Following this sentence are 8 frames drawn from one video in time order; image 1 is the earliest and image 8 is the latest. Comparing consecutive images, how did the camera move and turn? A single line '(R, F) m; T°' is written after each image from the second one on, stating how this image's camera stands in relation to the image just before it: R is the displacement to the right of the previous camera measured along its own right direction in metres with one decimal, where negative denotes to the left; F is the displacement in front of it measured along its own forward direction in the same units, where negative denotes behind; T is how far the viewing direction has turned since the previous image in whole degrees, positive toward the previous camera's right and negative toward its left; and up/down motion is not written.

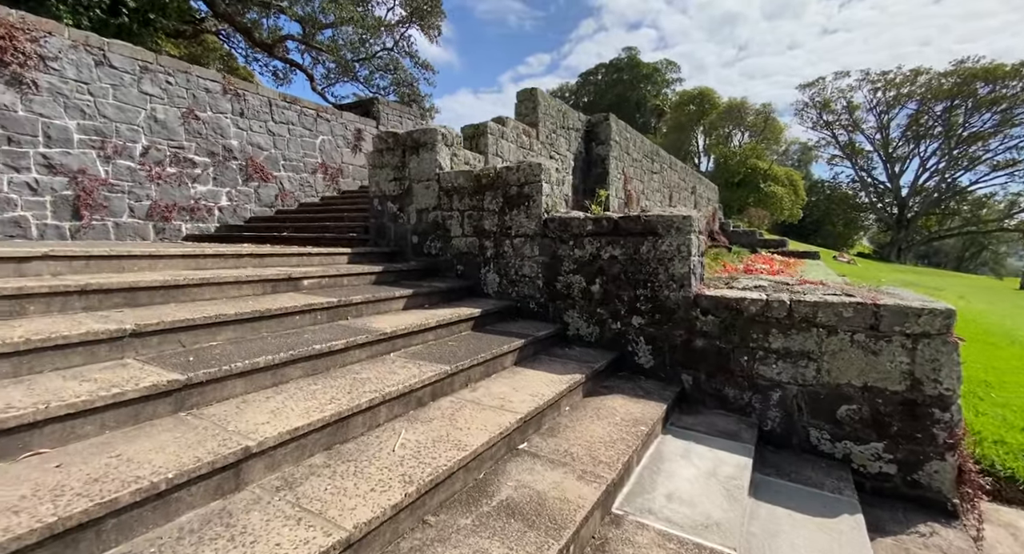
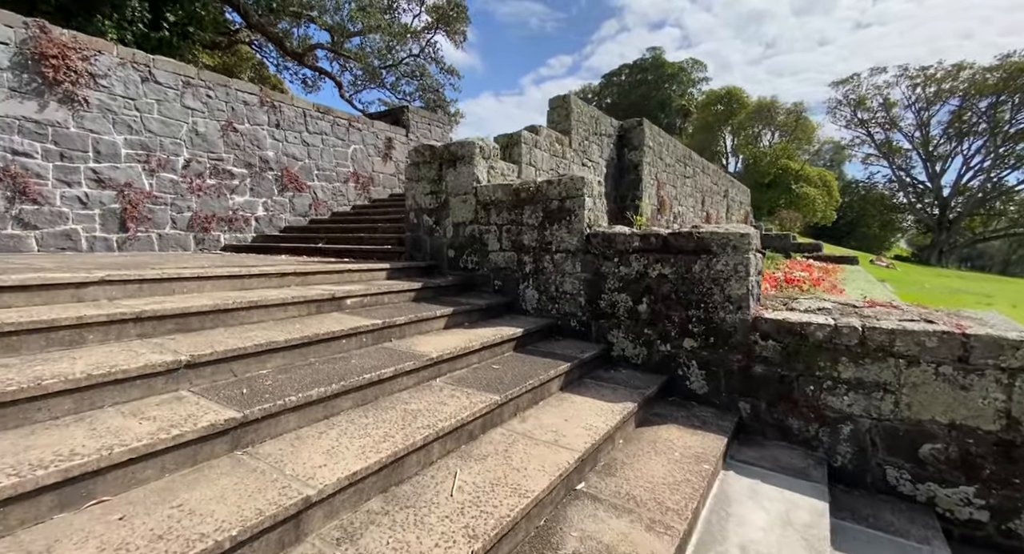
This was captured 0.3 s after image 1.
(-0.1, +0.1) m; -3°
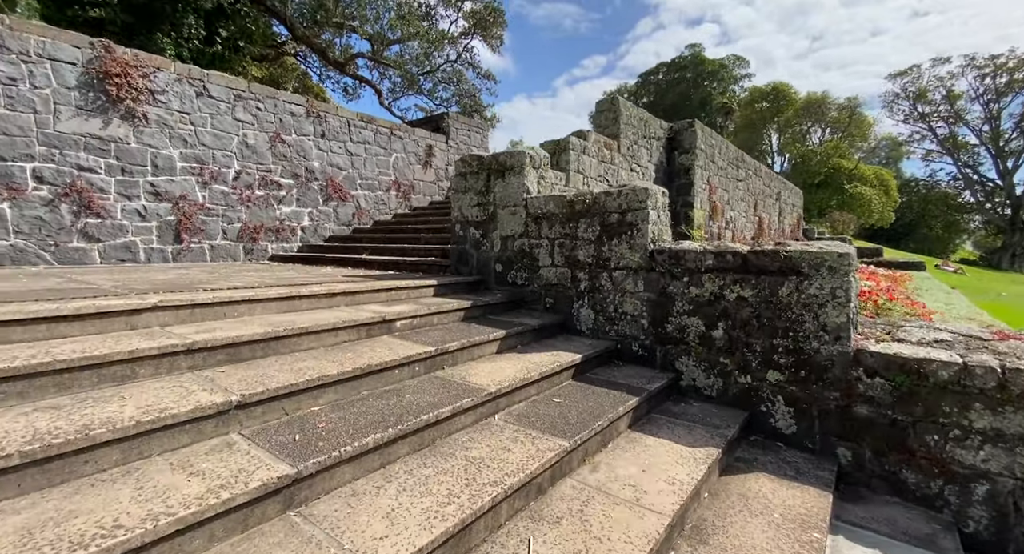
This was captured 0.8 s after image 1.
(-0.2, +0.2) m; -4°
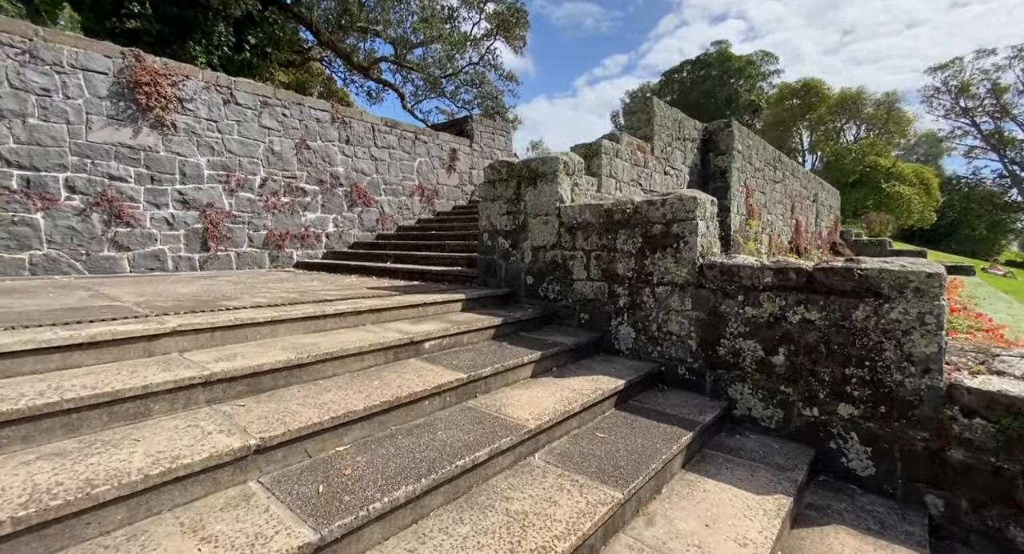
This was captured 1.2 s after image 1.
(-0.1, +0.2) m; -3°
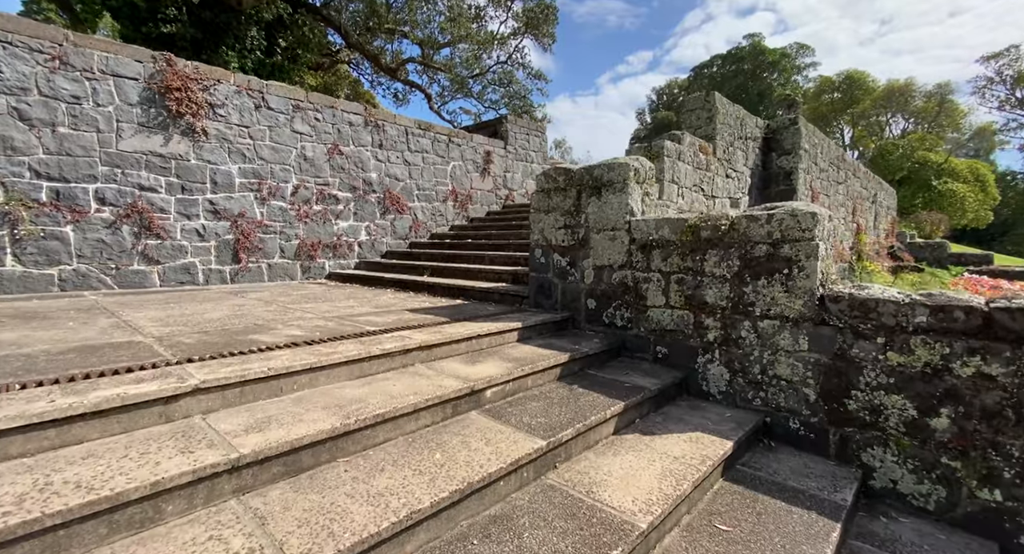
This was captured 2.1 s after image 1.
(-0.3, +0.5) m; -3°
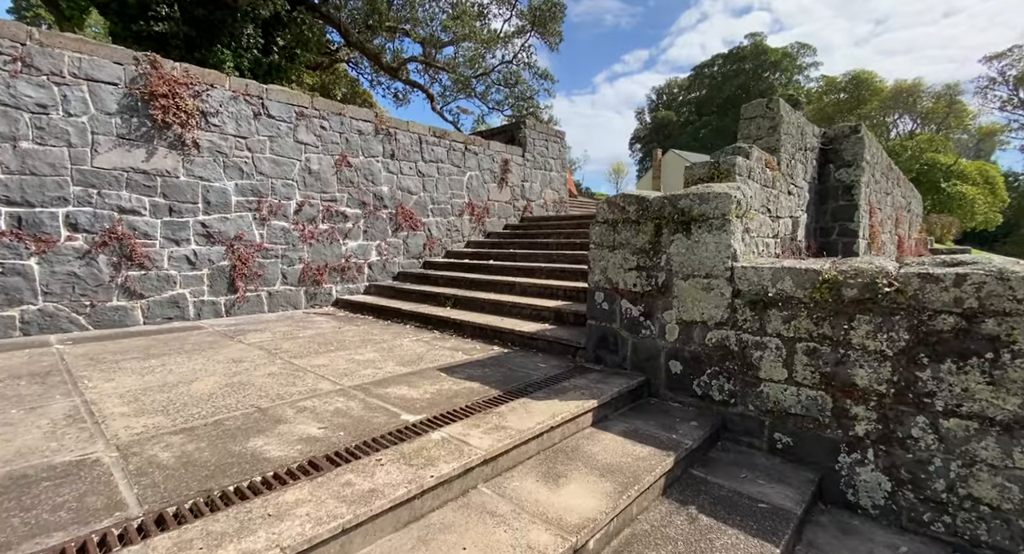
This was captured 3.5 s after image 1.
(-0.4, +0.7) m; 0°
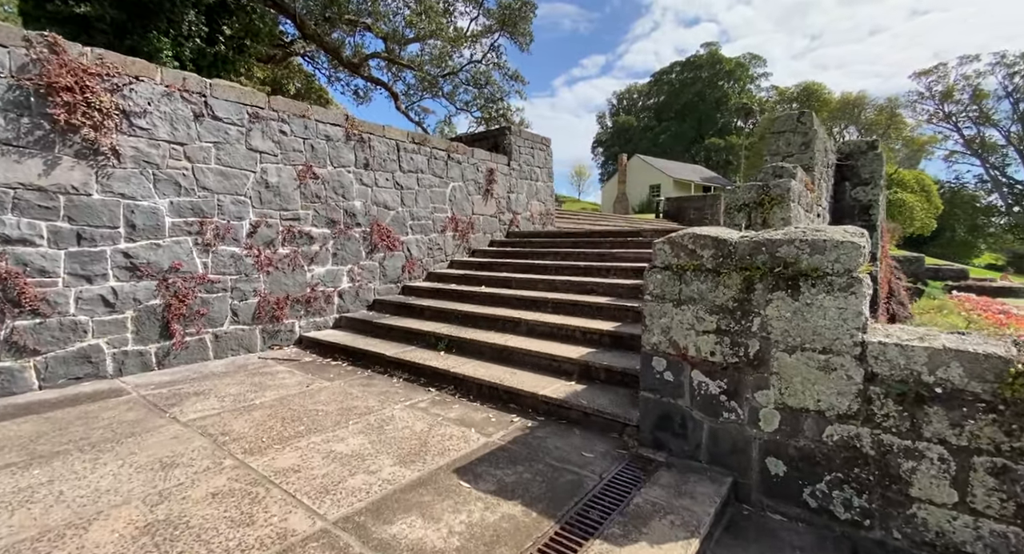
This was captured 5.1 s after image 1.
(-0.4, +0.8) m; +5°
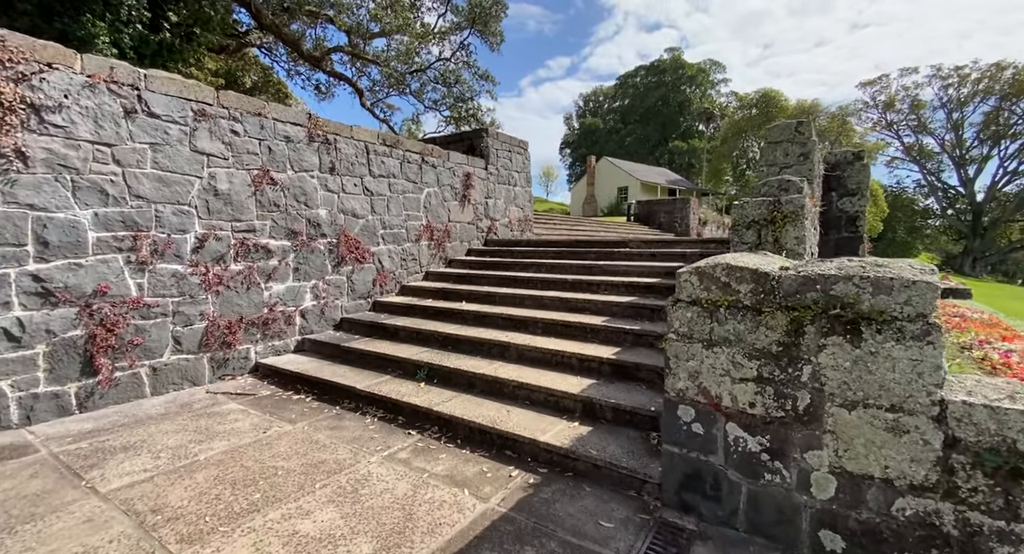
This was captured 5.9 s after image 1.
(-0.2, +0.4) m; +4°
